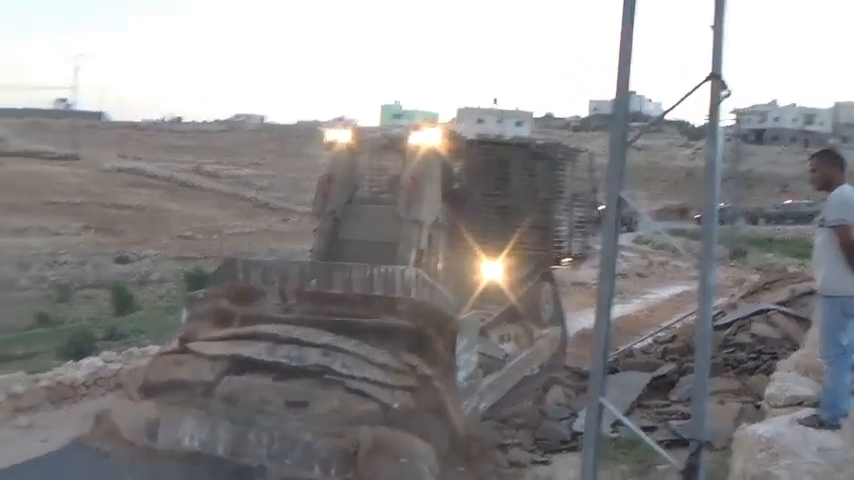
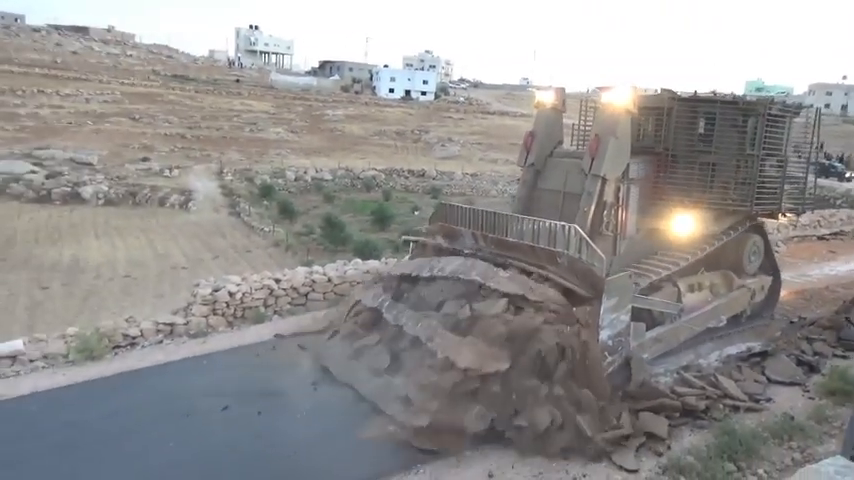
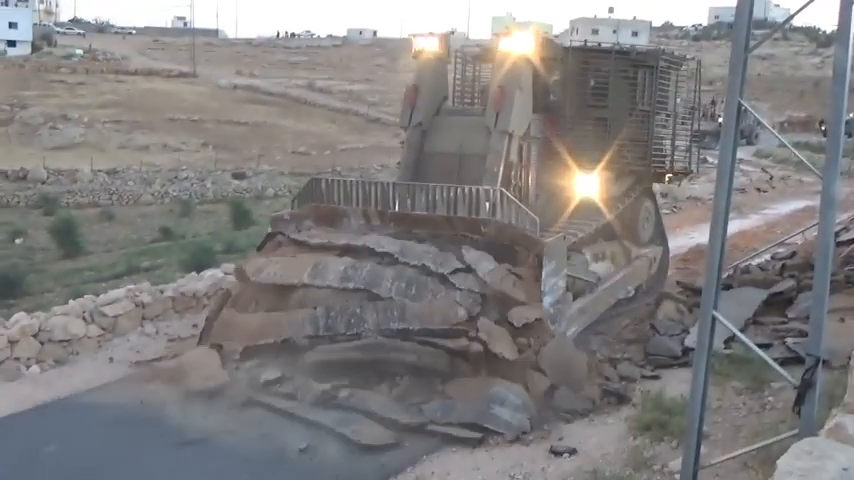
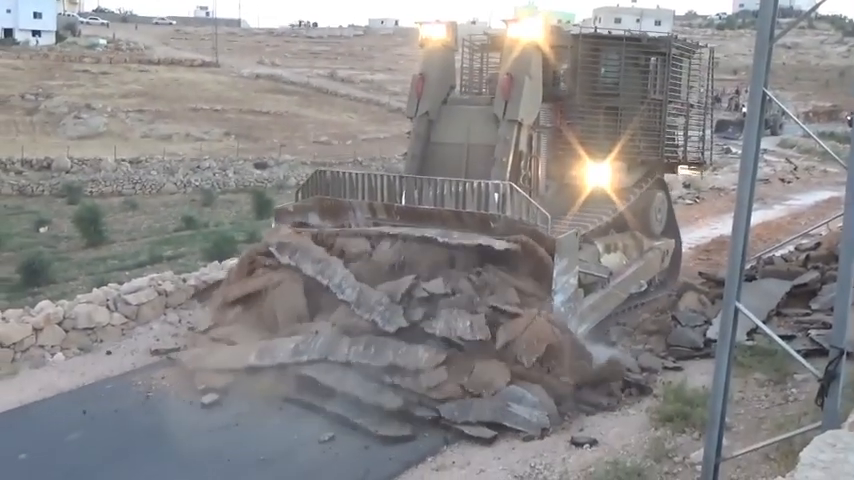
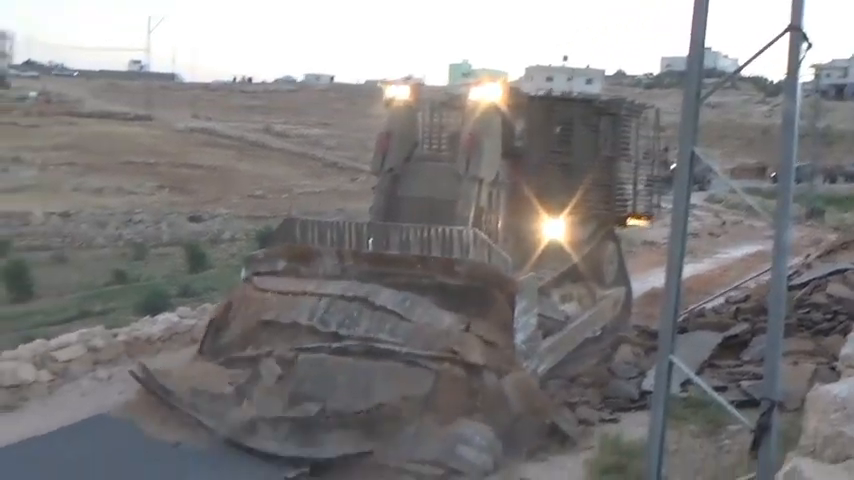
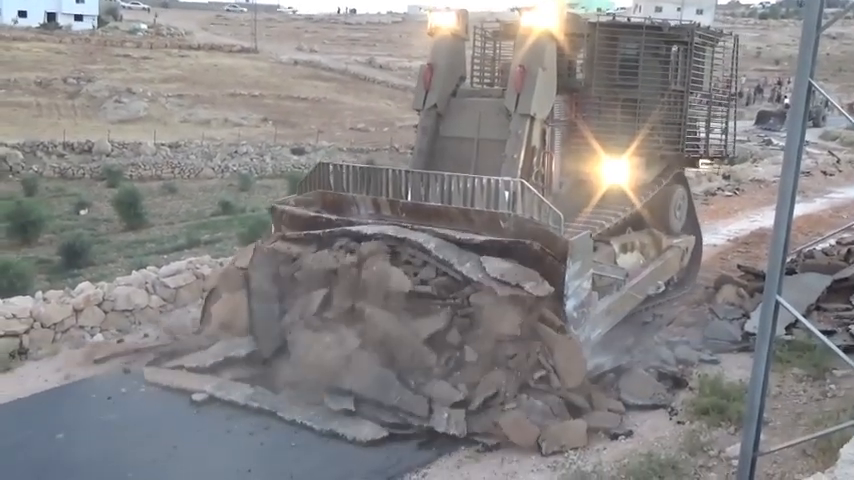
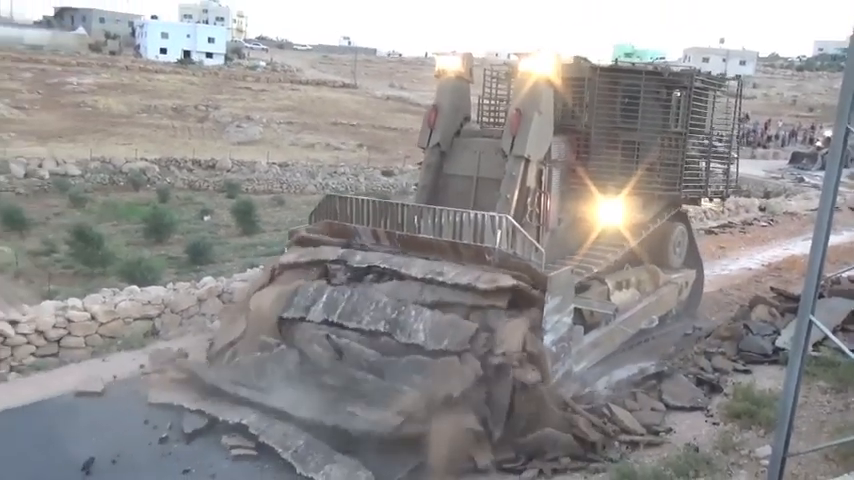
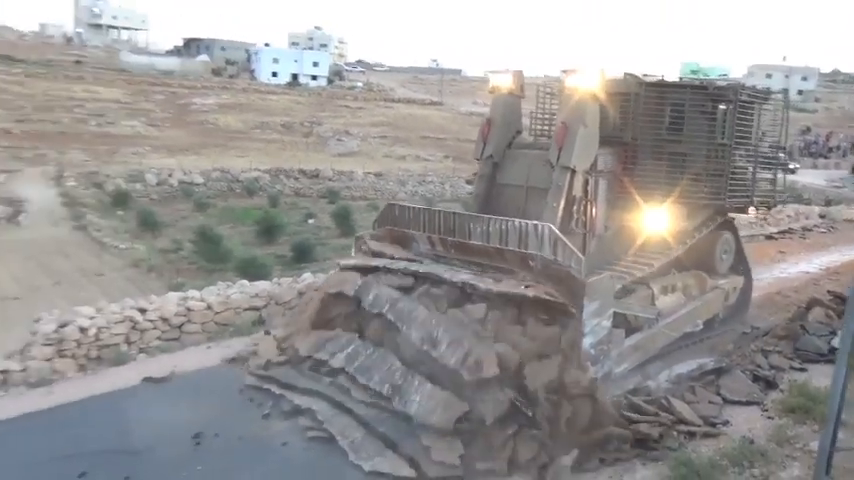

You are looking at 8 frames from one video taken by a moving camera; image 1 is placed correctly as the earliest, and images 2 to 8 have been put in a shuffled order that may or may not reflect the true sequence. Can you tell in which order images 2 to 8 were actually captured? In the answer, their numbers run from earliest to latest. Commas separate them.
5, 3, 4, 6, 7, 8, 2
